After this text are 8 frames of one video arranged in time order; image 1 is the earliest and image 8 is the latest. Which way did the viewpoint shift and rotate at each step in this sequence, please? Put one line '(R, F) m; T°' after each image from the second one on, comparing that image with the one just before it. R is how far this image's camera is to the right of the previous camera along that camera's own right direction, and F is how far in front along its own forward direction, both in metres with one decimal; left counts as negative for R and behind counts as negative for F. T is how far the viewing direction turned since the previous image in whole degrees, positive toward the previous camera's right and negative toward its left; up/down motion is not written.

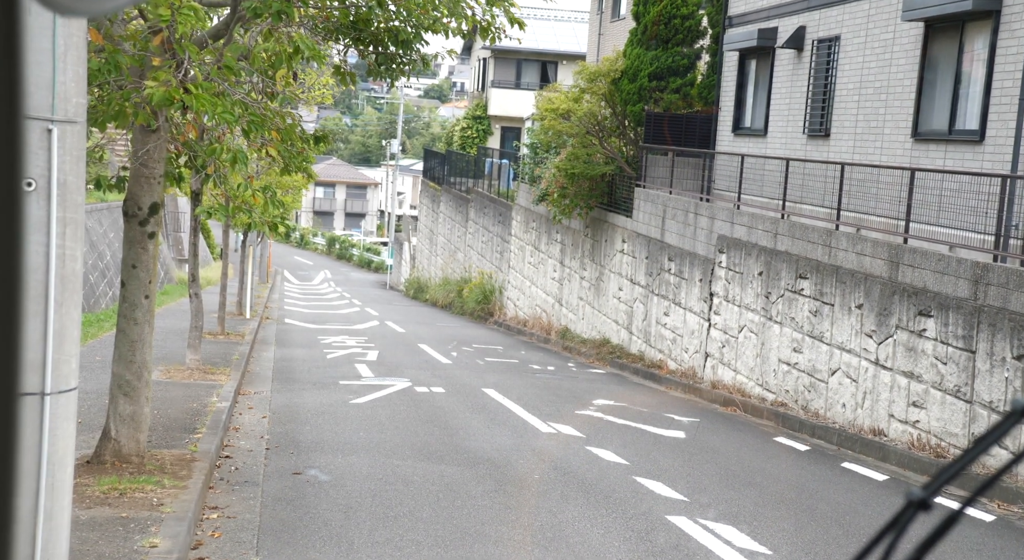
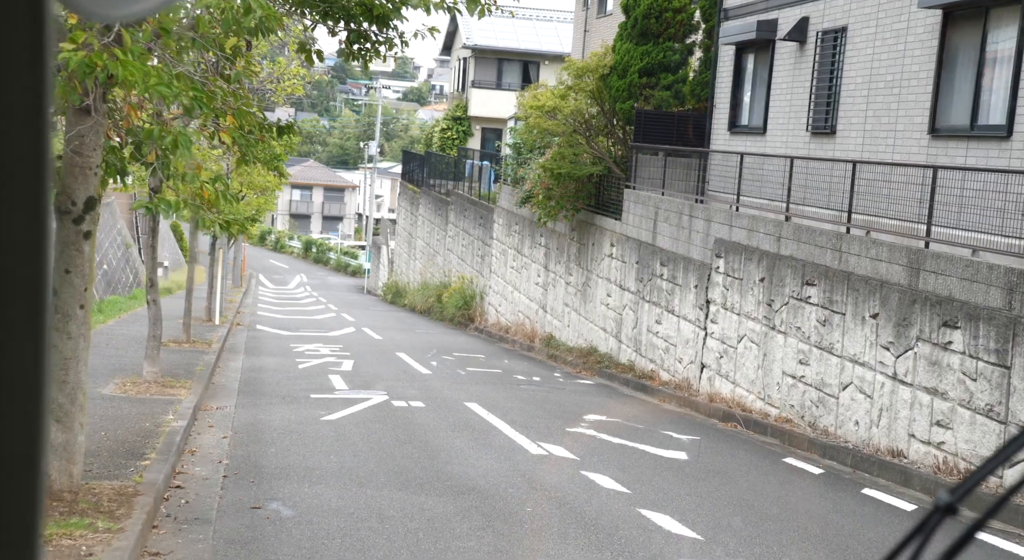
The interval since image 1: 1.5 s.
(-0.1, +1.1) m; +1°
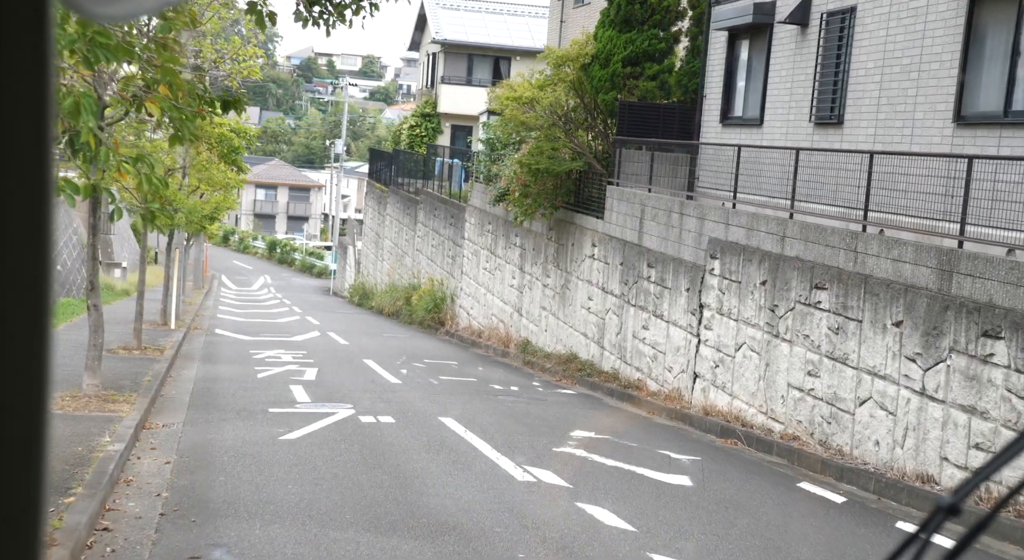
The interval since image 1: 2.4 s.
(-0.1, +1.3) m; +2°
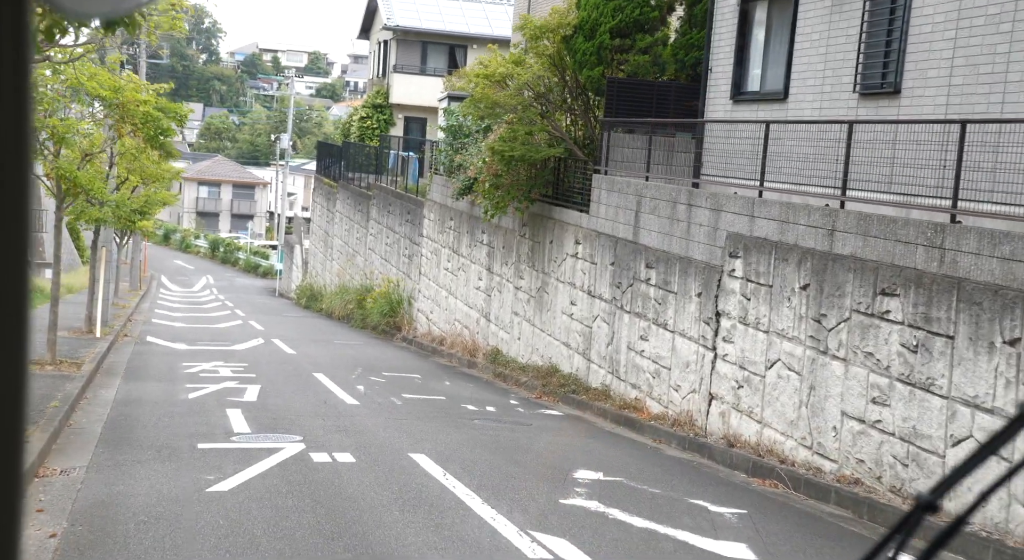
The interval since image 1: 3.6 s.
(-0.3, +2.6) m; +2°
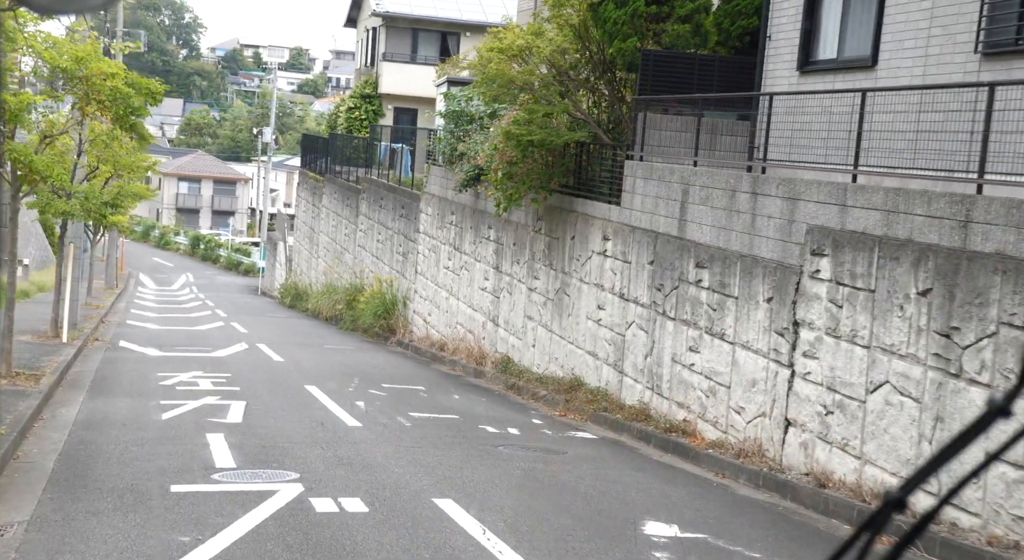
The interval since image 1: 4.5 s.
(-0.5, +2.2) m; +1°
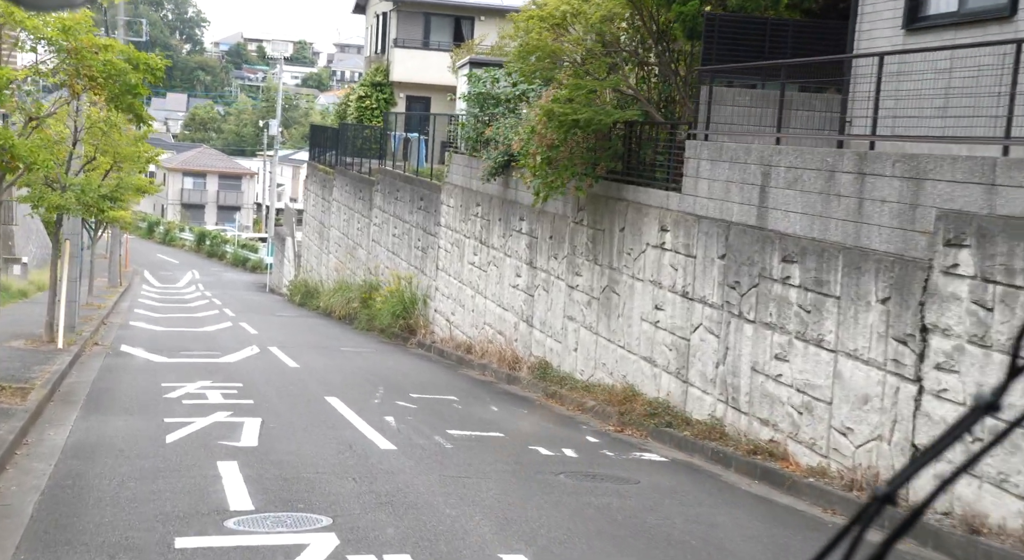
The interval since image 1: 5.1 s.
(-0.5, +1.9) m; 0°
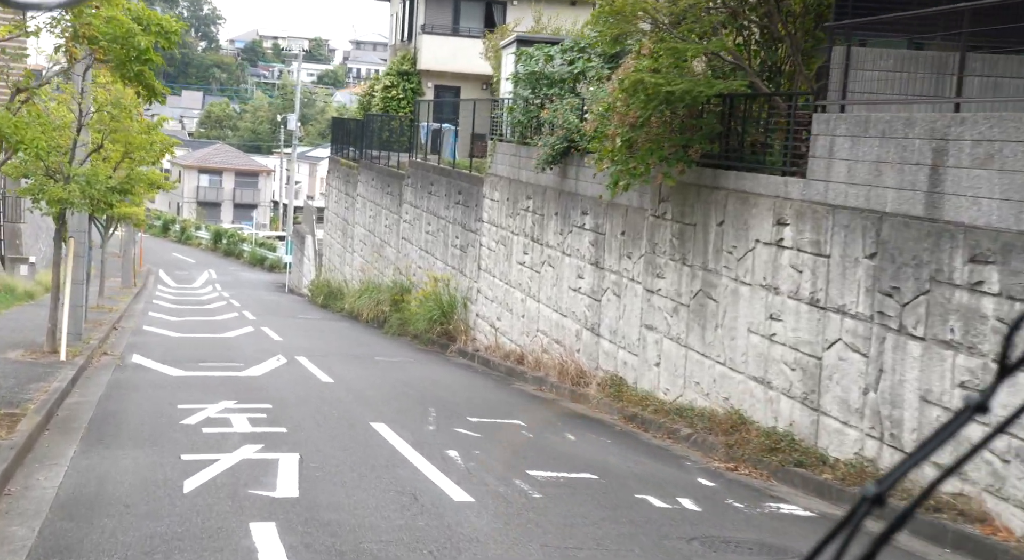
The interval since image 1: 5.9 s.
(-0.7, +2.5) m; -1°
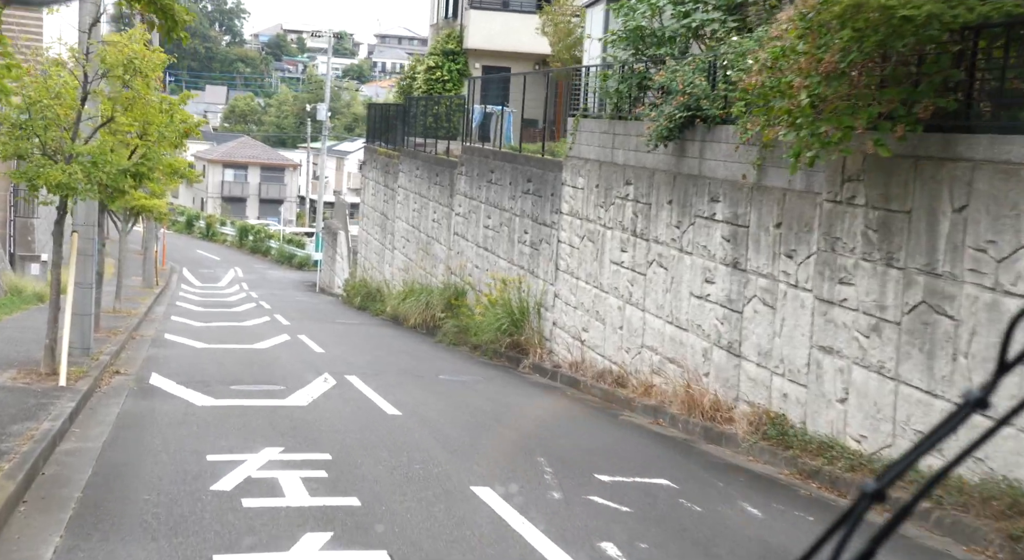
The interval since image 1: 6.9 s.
(-1.0, +3.8) m; -1°
